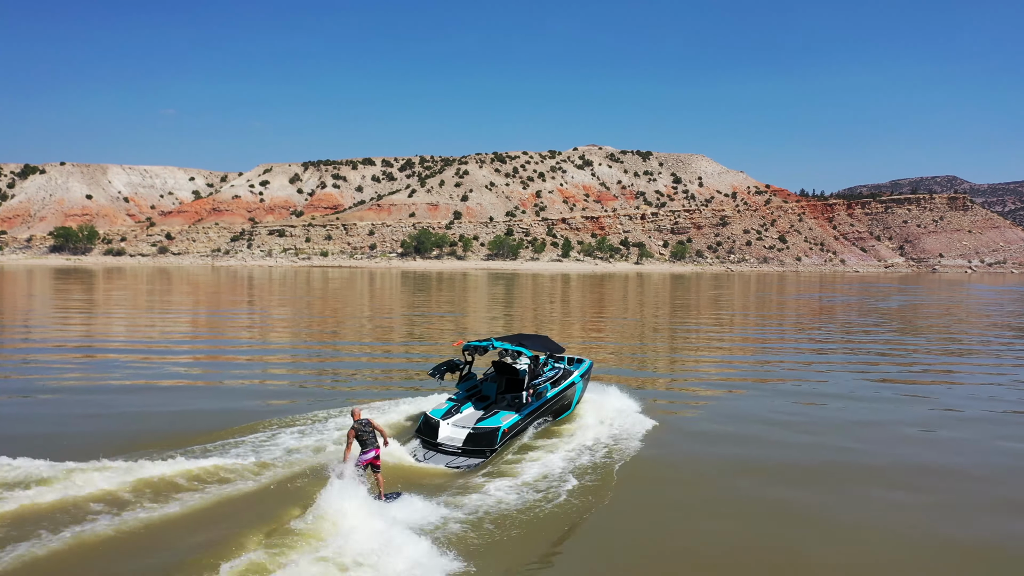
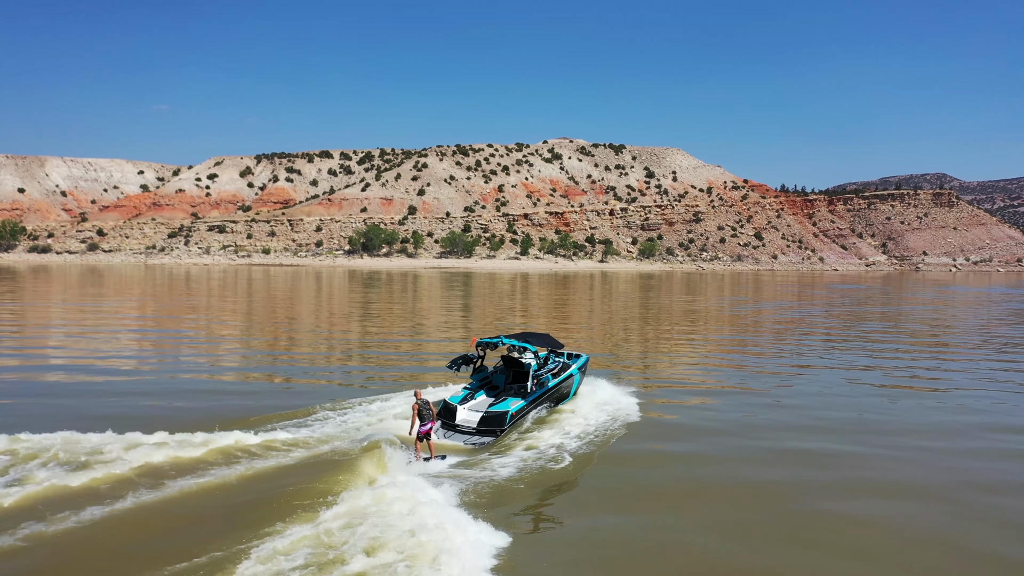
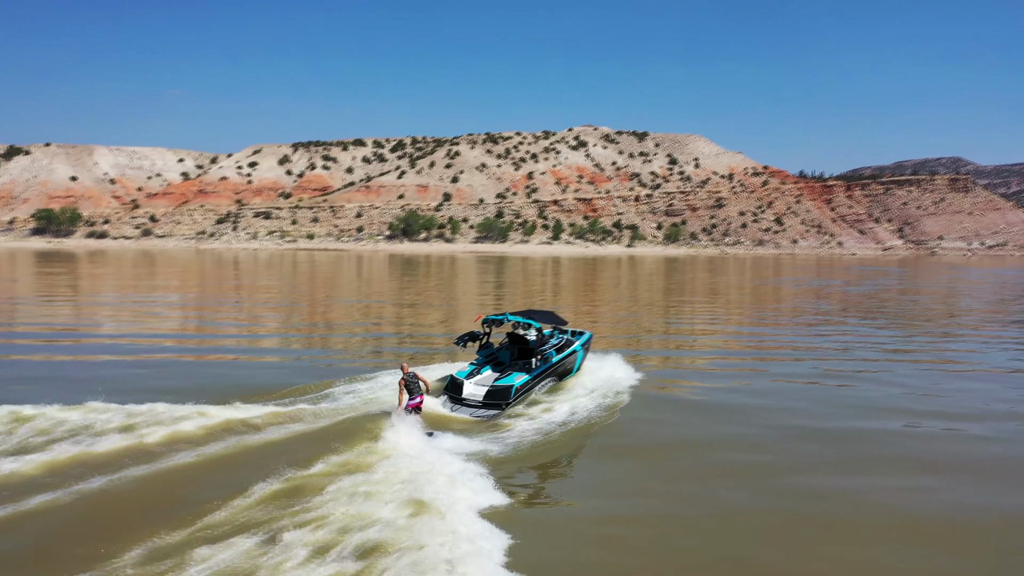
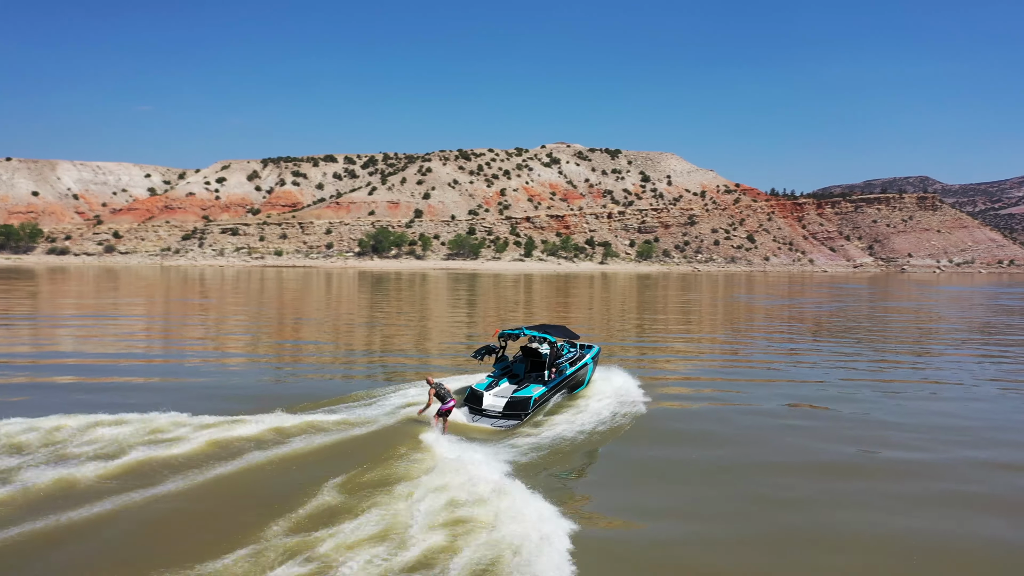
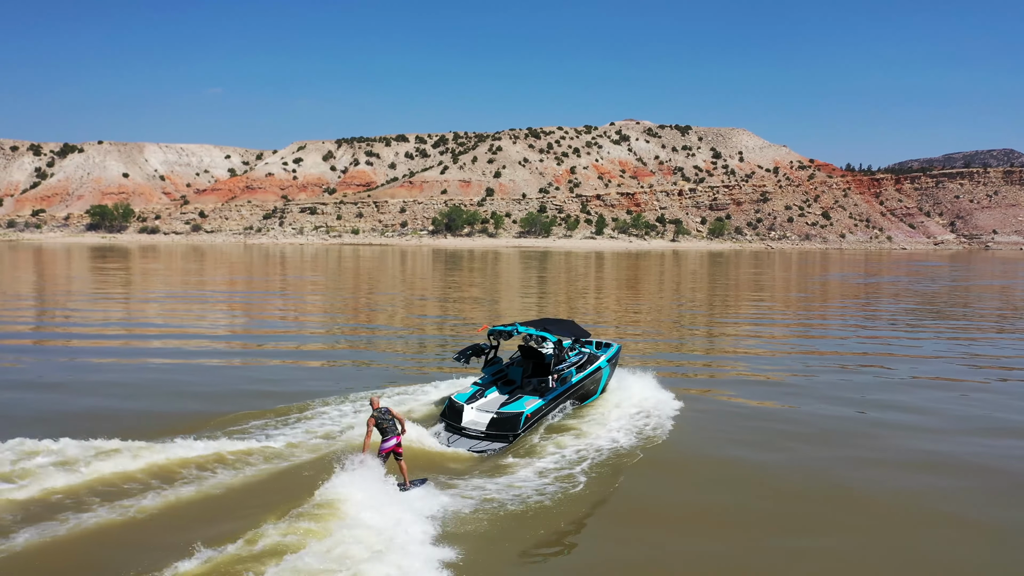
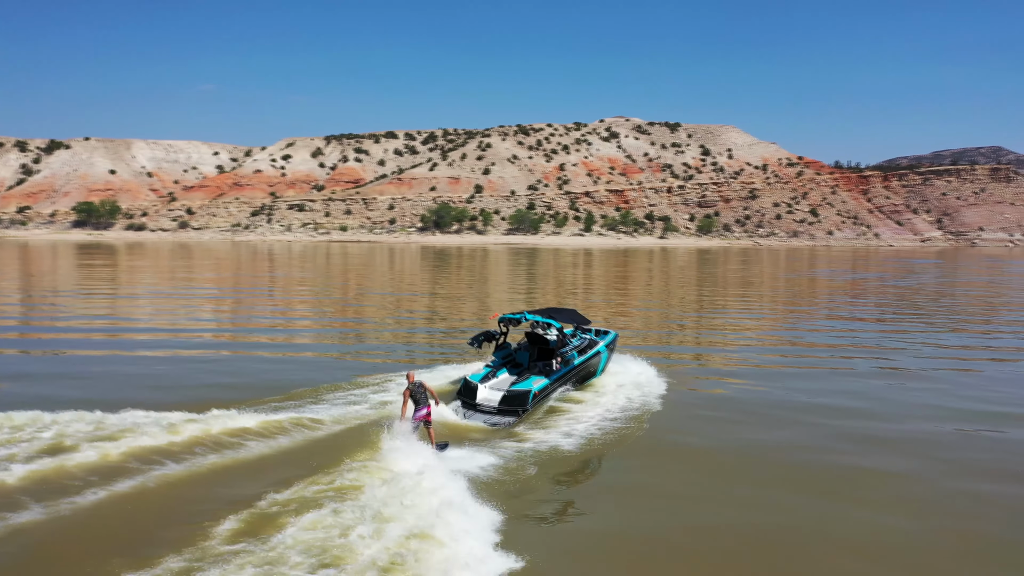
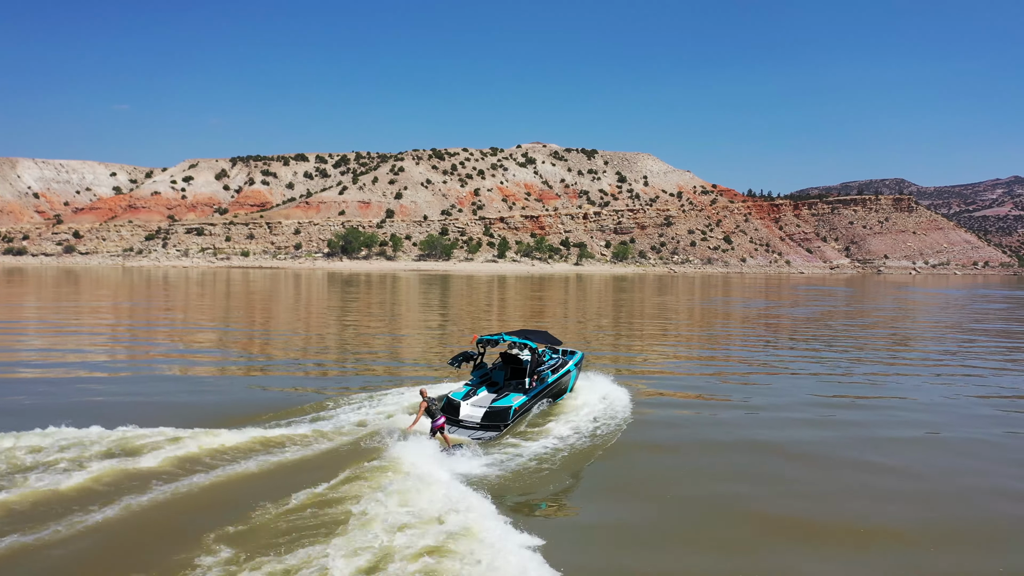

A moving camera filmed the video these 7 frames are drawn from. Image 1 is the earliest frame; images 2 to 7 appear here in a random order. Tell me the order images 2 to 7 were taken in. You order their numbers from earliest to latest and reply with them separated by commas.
5, 6, 3, 4, 7, 2
